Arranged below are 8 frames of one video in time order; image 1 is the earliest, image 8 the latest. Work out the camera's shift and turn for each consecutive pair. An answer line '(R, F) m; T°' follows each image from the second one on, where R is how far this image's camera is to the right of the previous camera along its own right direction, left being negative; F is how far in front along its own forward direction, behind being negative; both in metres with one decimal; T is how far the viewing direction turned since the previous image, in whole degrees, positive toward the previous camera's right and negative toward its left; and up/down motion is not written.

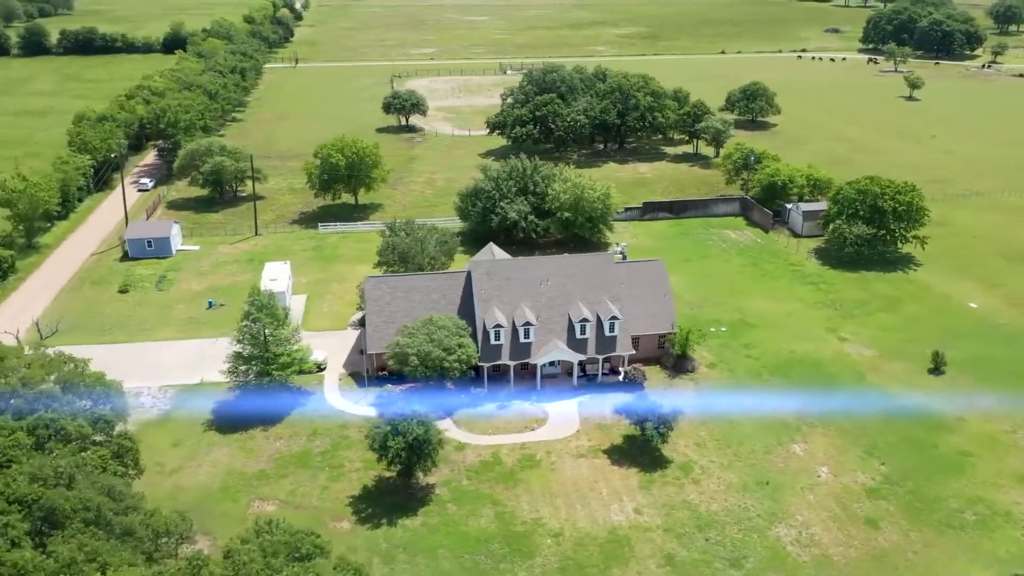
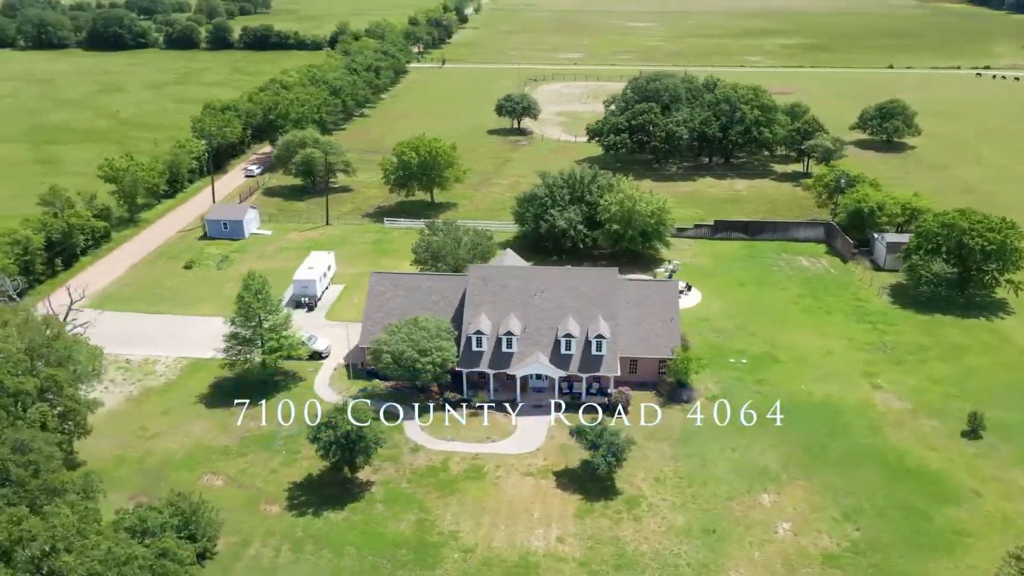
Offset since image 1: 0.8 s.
(+9.3, +1.8) m; -12°
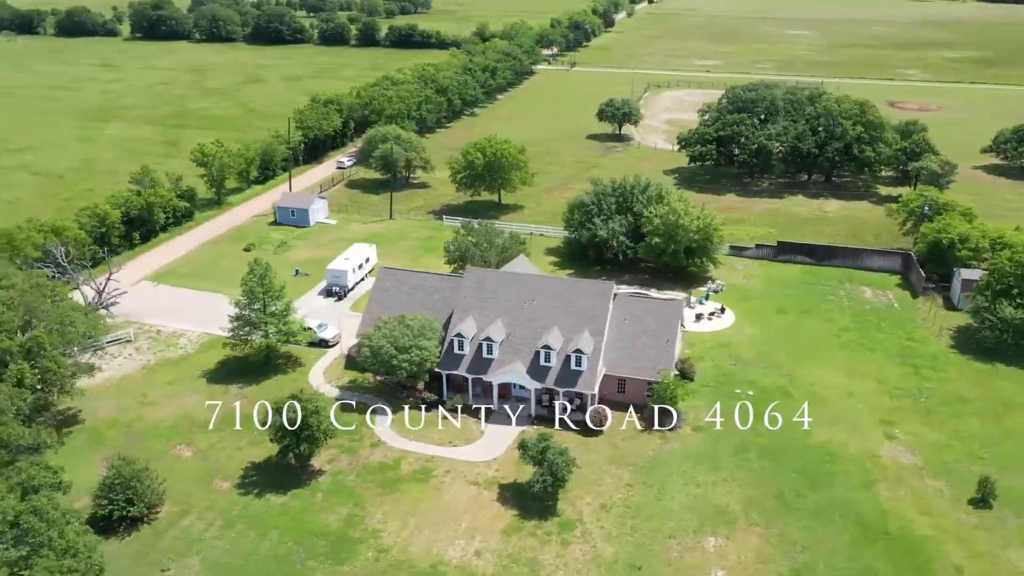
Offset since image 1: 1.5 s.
(+8.4, +1.5) m; -11°
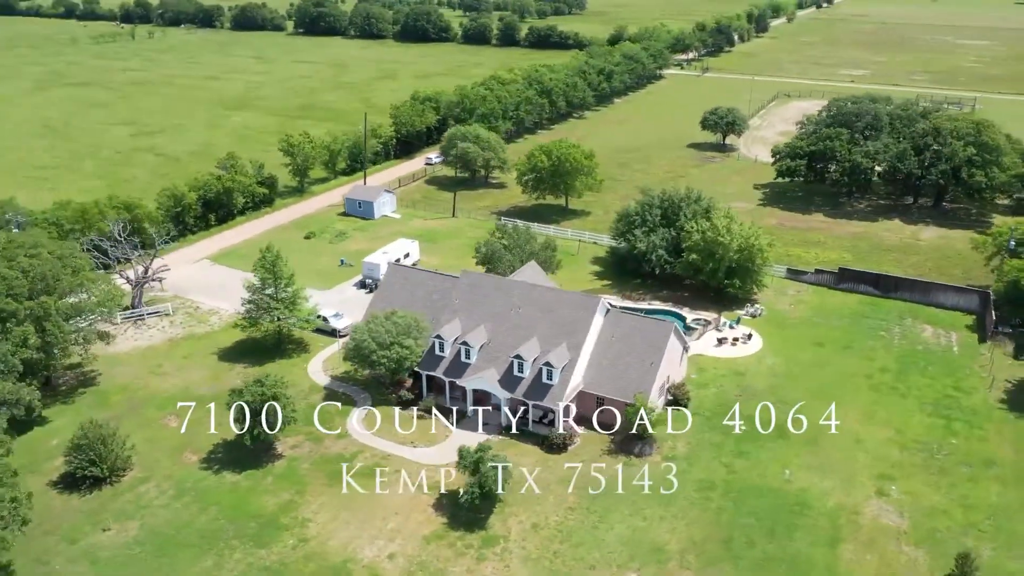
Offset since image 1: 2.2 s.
(+8.4, +1.5) m; -11°
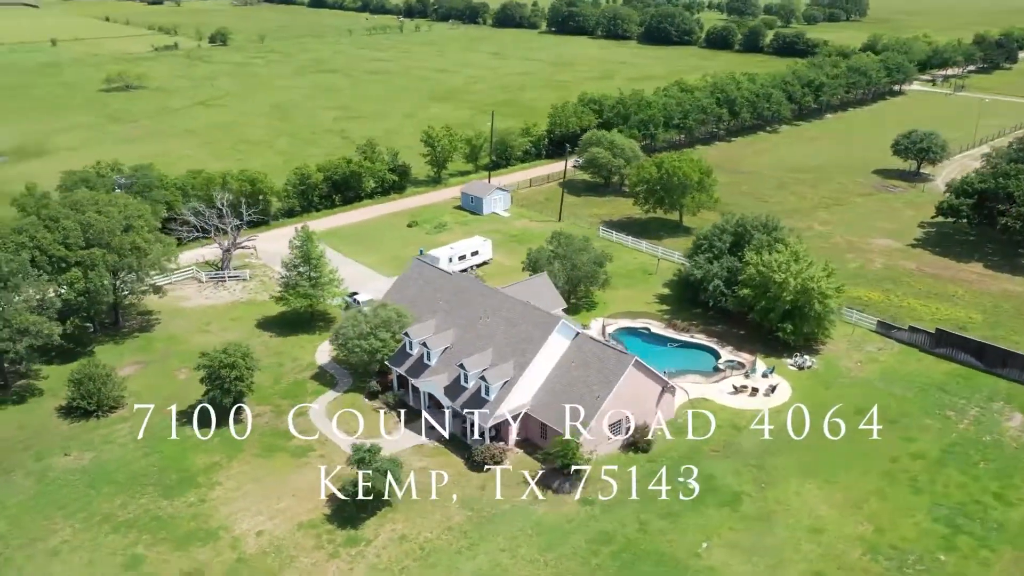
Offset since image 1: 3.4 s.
(+14.1, +3.5) m; -19°
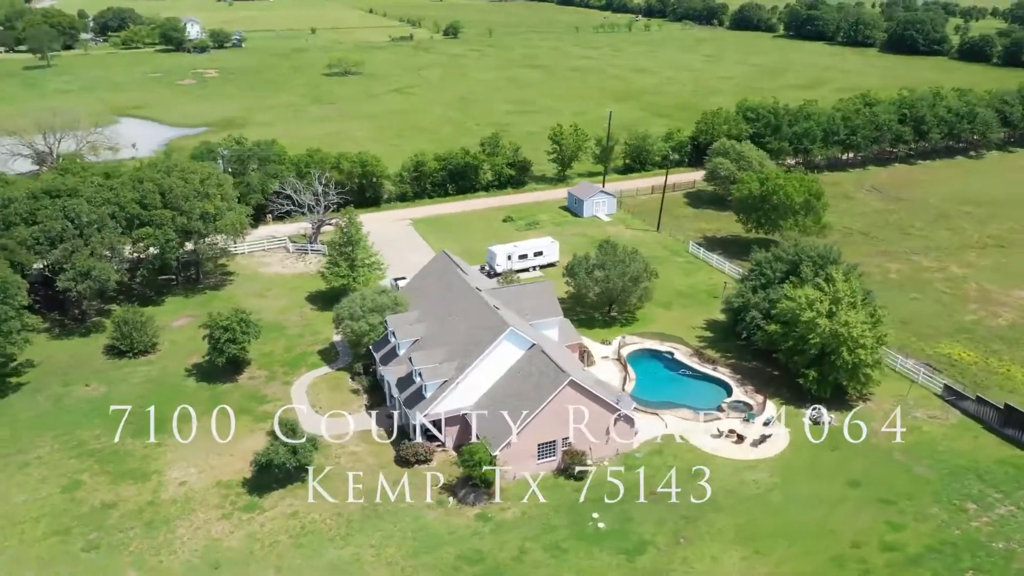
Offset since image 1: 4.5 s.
(+12.7, +3.0) m; -17°
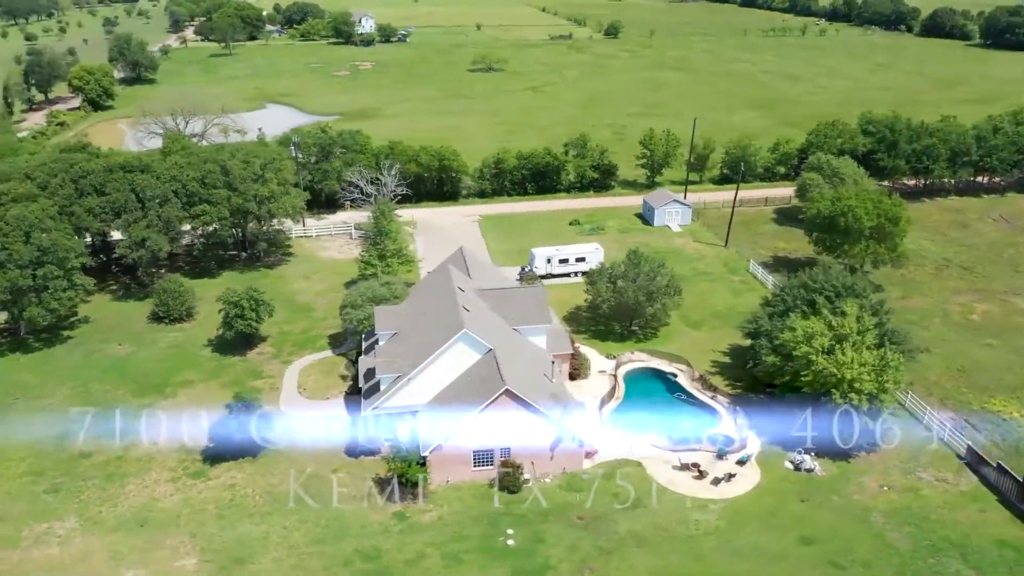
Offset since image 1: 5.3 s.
(+9.4, +1.8) m; -12°
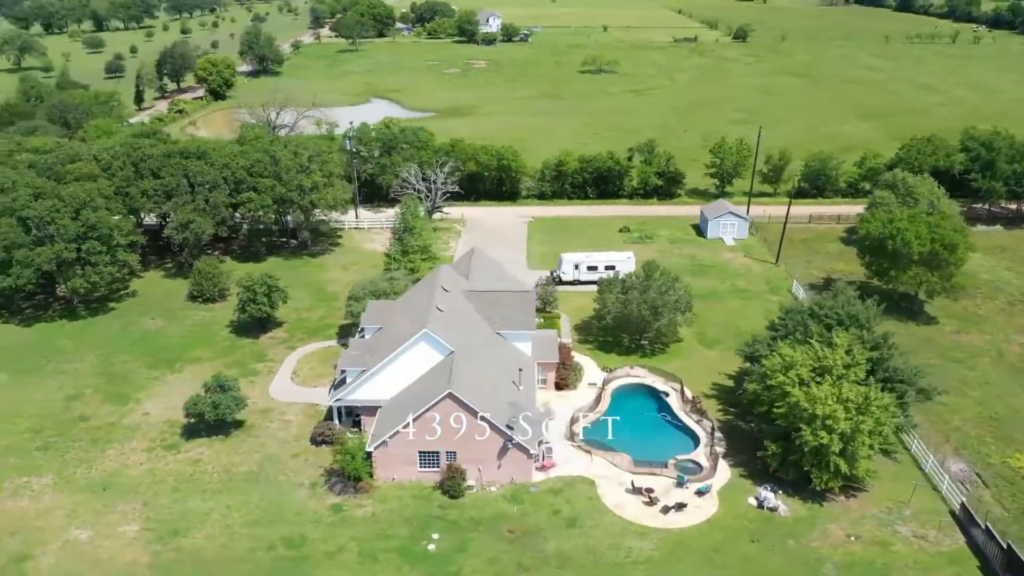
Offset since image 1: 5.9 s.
(+7.4, +1.2) m; -10°
